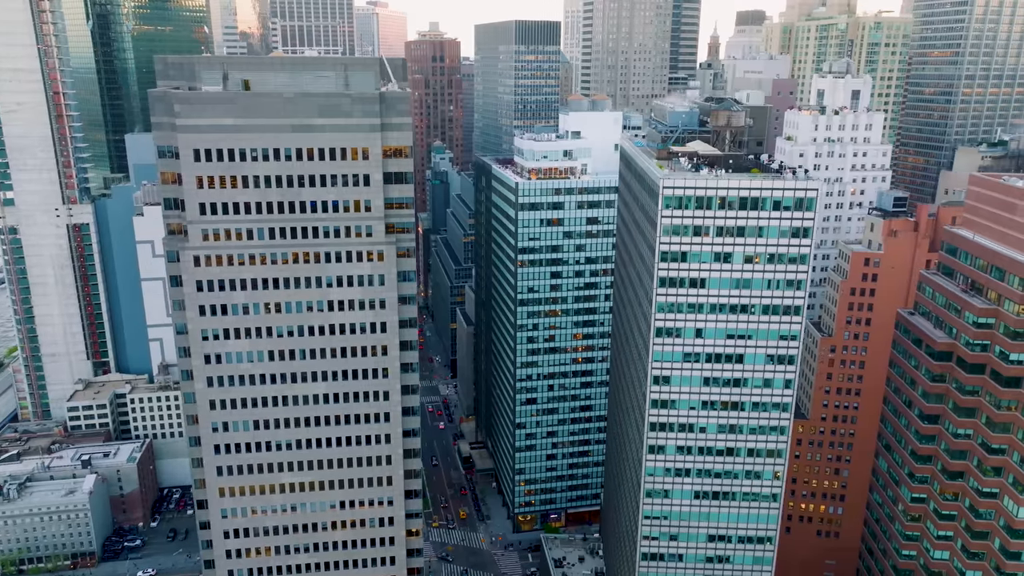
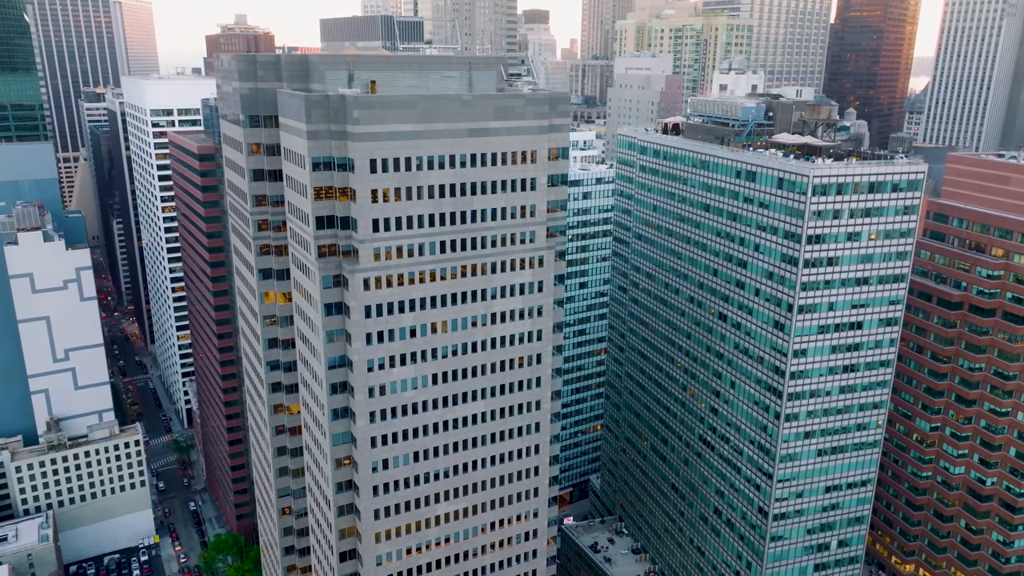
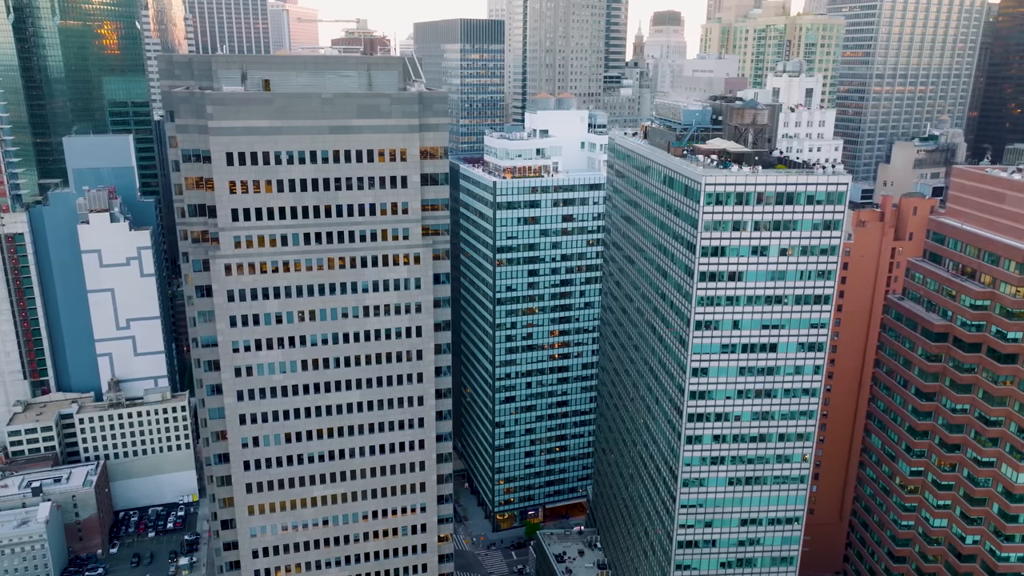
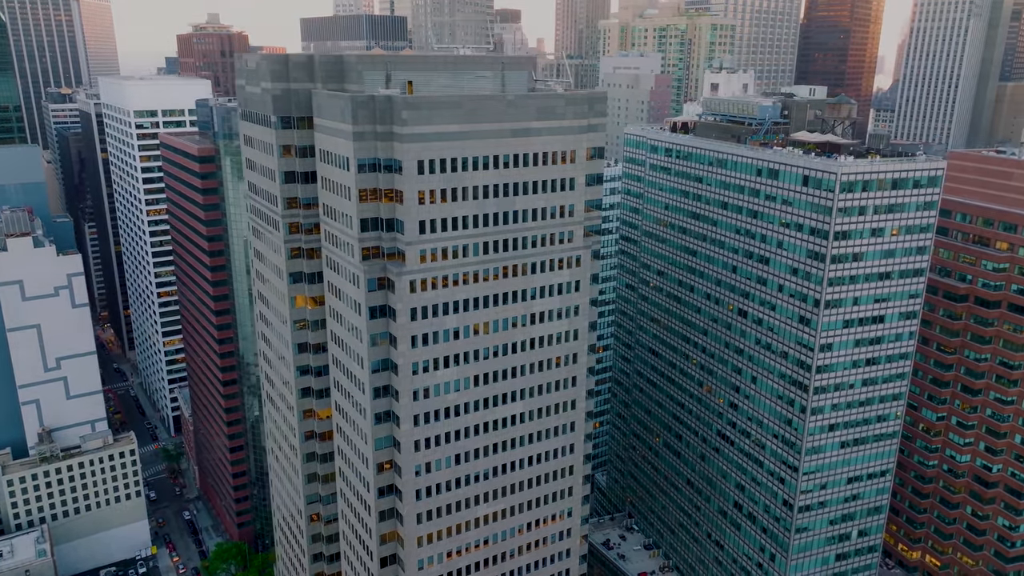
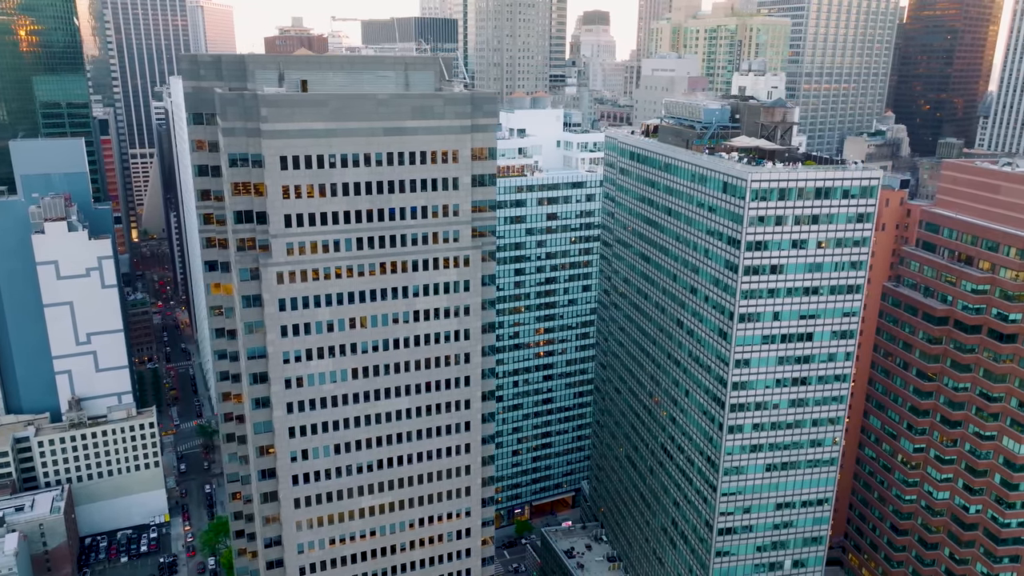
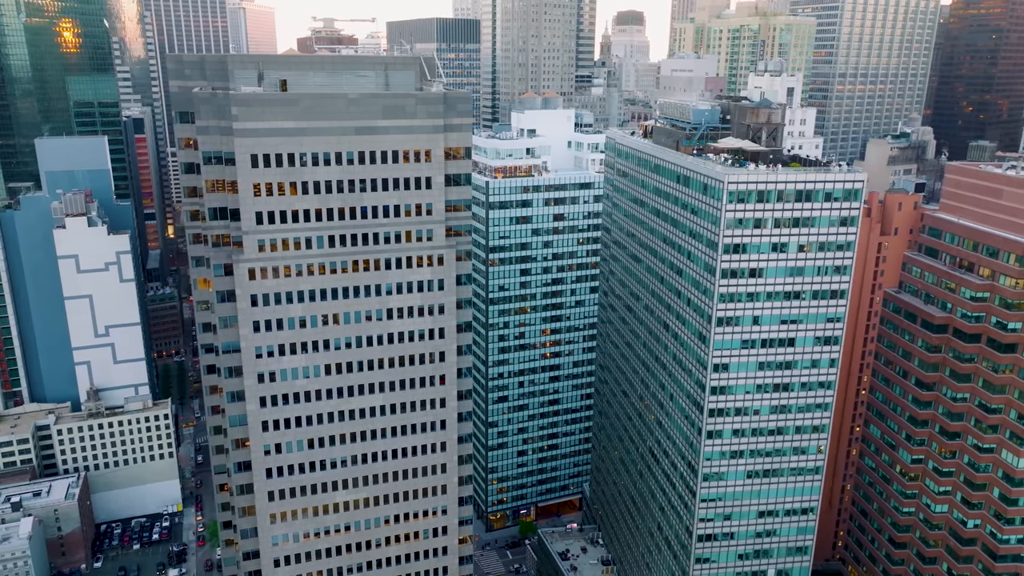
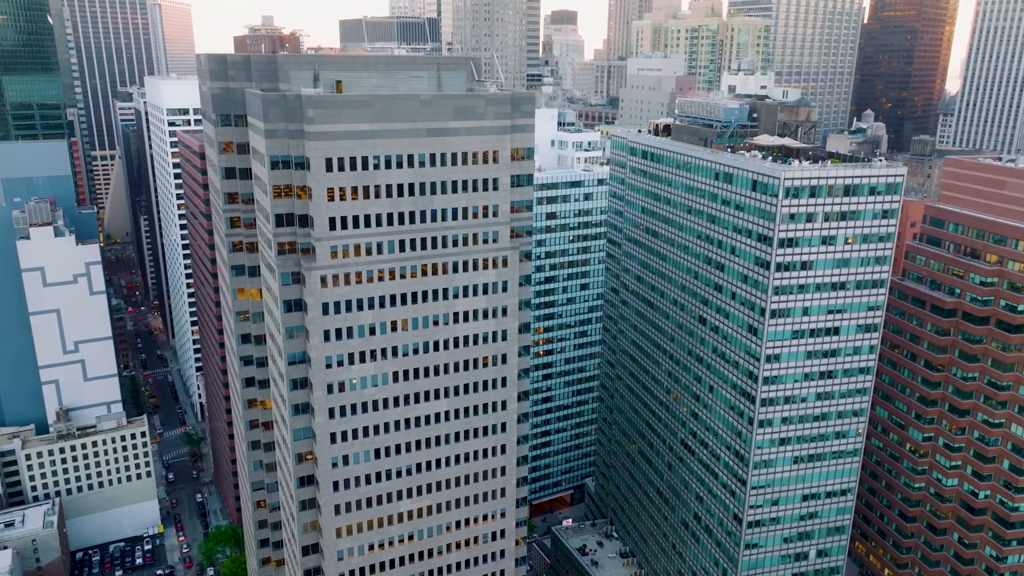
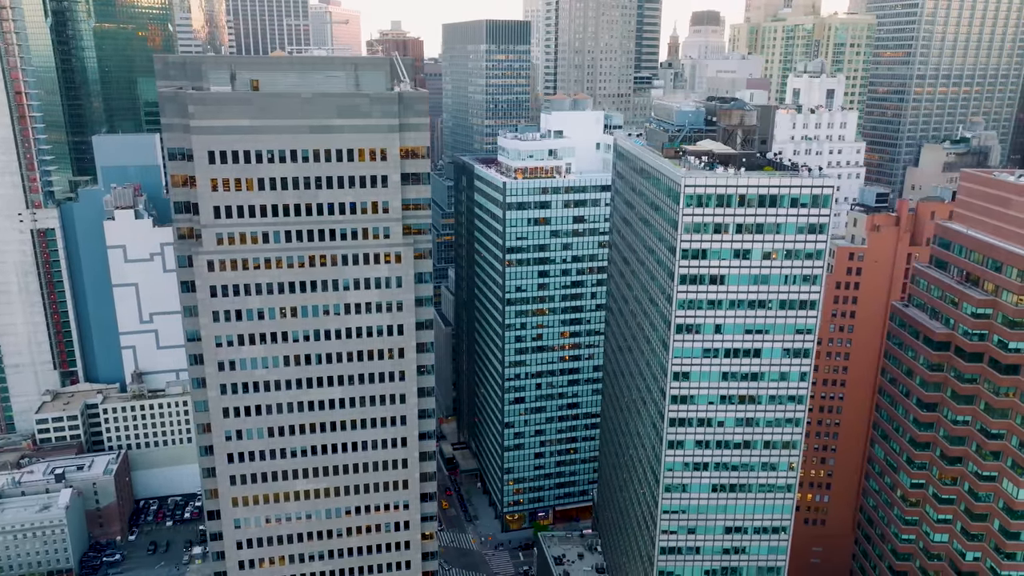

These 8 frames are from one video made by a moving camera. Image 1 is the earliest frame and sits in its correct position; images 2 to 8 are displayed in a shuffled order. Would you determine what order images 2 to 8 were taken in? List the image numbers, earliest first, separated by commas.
8, 3, 6, 5, 7, 2, 4
